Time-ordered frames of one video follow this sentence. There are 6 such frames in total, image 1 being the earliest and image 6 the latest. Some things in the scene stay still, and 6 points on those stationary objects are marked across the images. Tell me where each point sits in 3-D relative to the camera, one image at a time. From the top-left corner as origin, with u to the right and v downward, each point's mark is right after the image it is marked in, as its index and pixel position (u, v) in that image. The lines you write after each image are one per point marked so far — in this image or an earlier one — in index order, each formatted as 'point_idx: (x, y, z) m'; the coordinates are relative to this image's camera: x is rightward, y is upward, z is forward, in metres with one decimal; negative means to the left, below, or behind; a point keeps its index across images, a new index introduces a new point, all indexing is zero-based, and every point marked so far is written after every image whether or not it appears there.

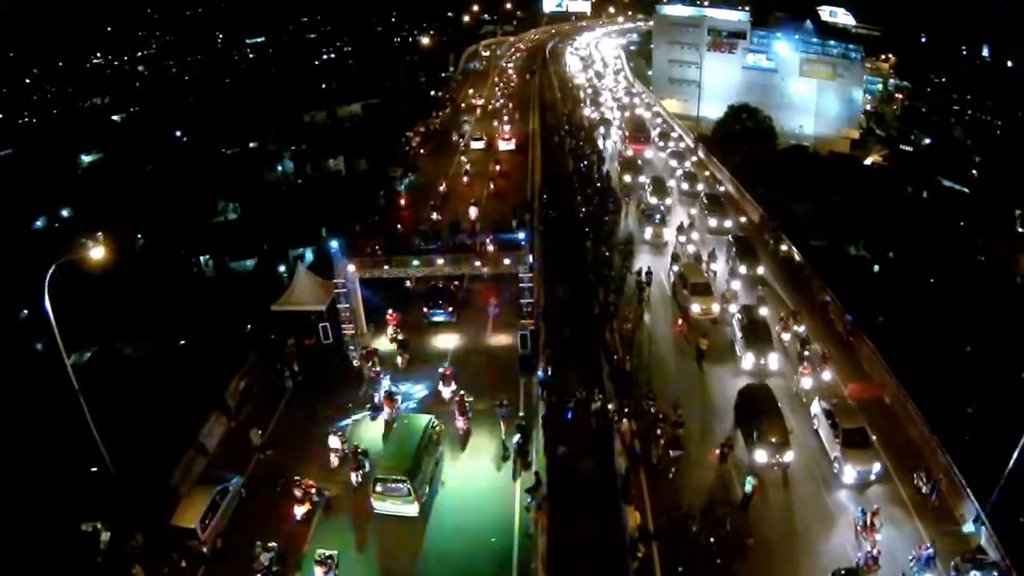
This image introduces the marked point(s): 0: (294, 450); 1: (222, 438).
0: (-5.5, -4.0, +18.7) m
1: (-7.4, -3.9, +19.2) m
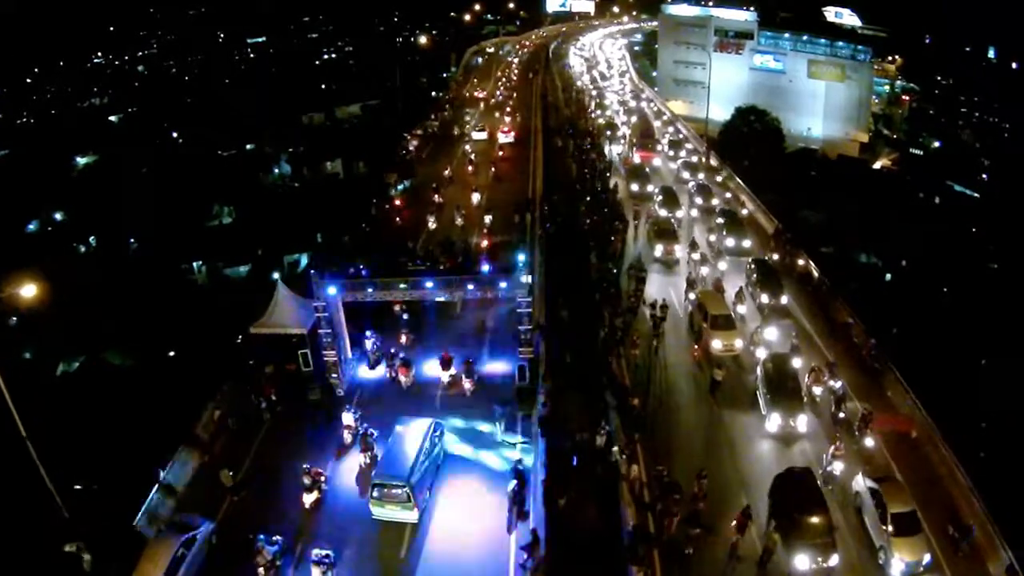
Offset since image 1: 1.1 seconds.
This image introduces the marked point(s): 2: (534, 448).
0: (-5.6, -4.5, +17.2) m
1: (-7.4, -4.4, +17.7) m
2: (+0.5, -3.9, +18.1) m
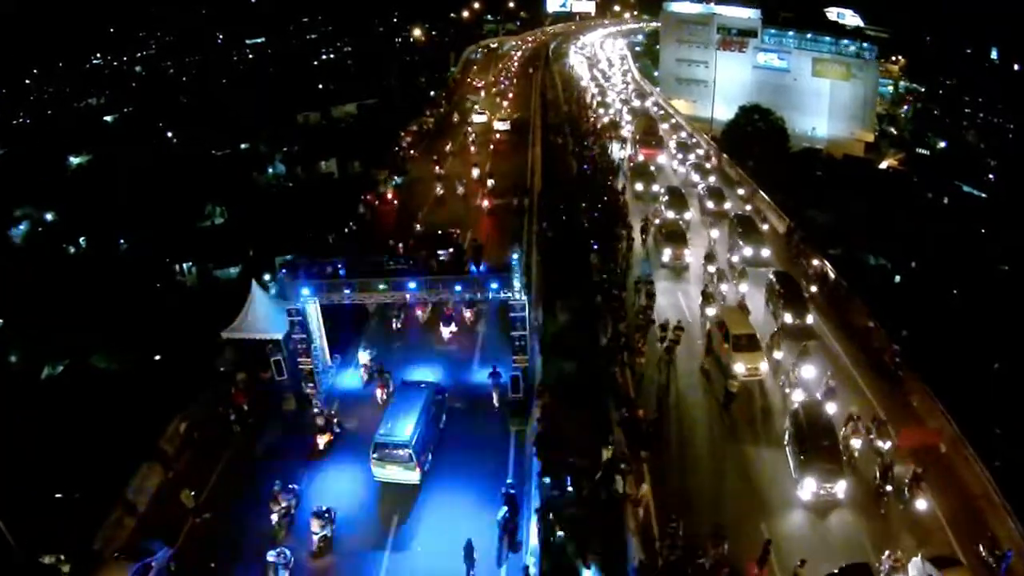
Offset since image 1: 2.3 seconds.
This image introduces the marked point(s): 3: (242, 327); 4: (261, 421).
0: (-5.7, -4.5, +15.7) m
1: (-7.6, -4.4, +16.2) m
2: (+0.3, -3.9, +16.7) m
3: (-6.9, -0.9, +19.3) m
4: (-6.2, -3.3, +18.7) m
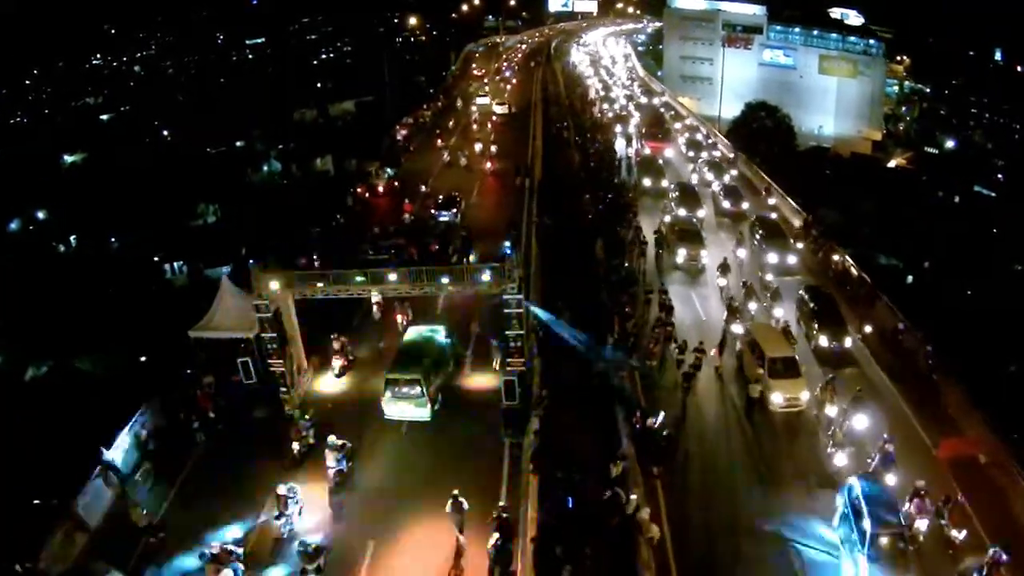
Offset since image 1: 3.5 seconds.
0: (-5.8, -4.4, +14.2) m
1: (-7.6, -4.3, +14.7) m
2: (+0.2, -3.8, +15.1) m
3: (-6.9, -0.8, +17.7) m
4: (-6.3, -3.2, +17.1) m
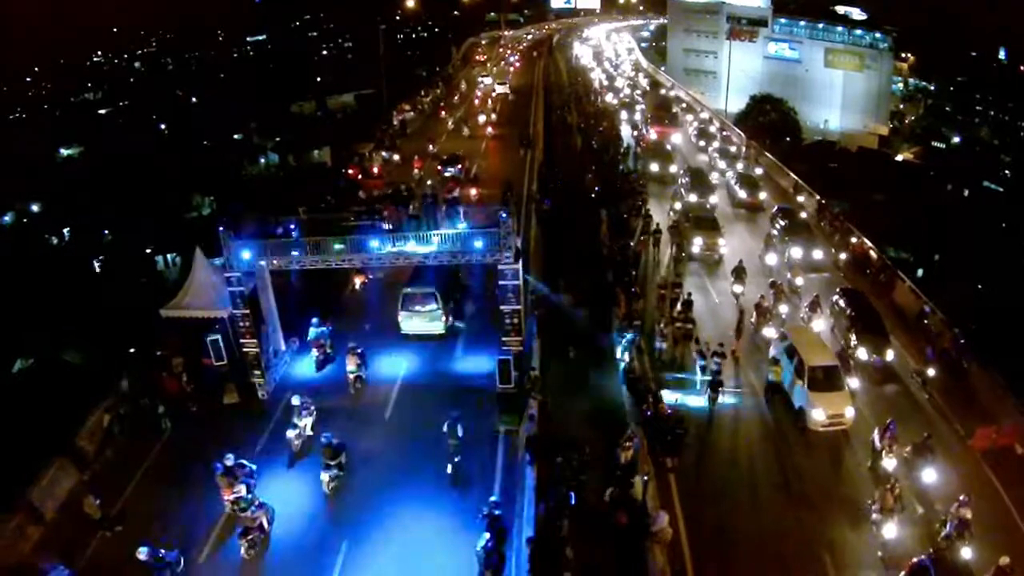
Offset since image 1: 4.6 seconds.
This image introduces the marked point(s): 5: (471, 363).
0: (-5.8, -4.0, +13.0) m
1: (-7.7, -3.9, +13.5) m
2: (+0.2, -3.4, +13.9) m
3: (-7.0, -0.4, +16.6) m
4: (-6.3, -2.8, +16.0) m
5: (-0.9, -1.8, +17.7) m
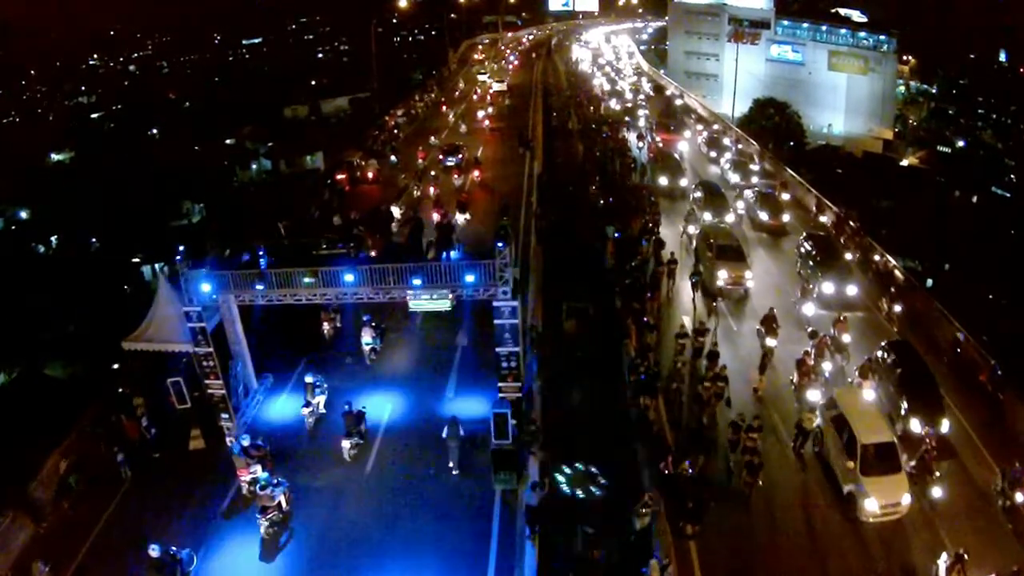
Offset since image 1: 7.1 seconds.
0: (-5.9, -4.5, +11.6) m
1: (-7.7, -4.3, +12.1) m
2: (+0.1, -3.9, +12.5) m
3: (-7.0, -0.9, +15.2) m
4: (-6.4, -3.3, +14.6) m
5: (-1.0, -2.3, +16.3) m
